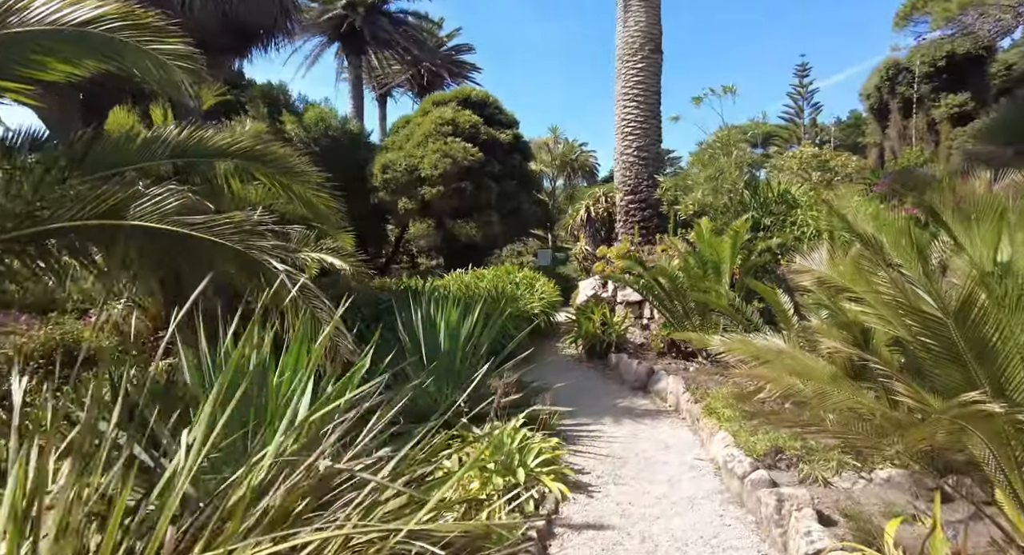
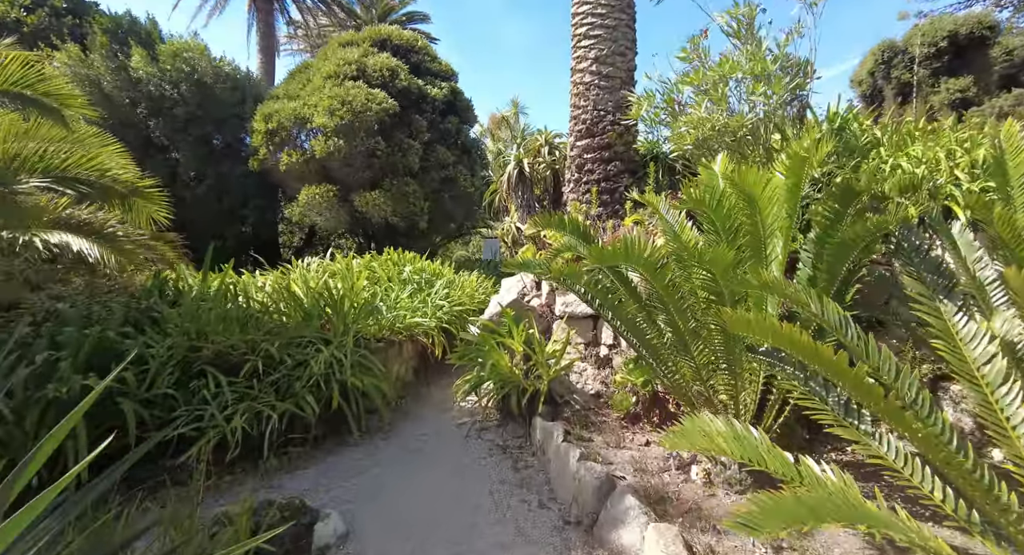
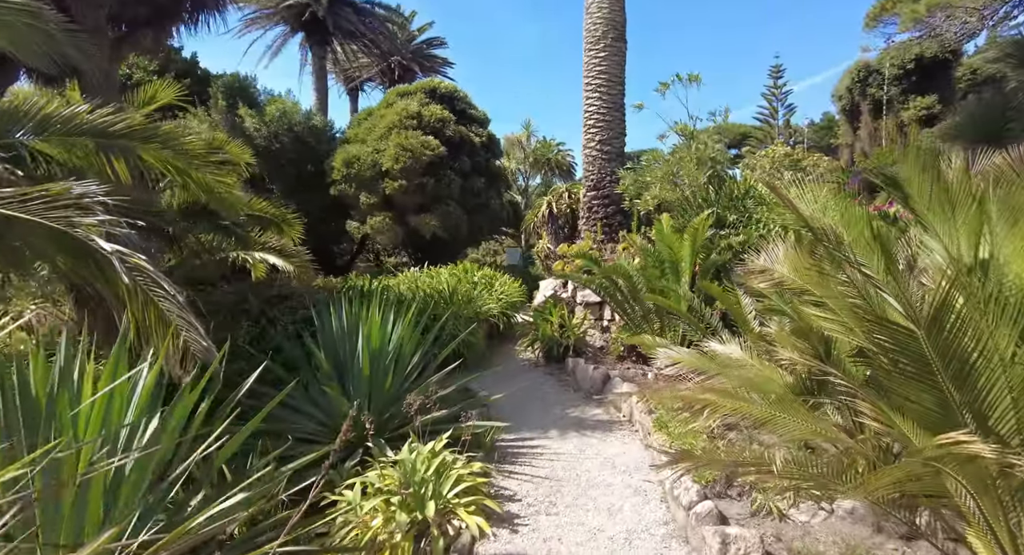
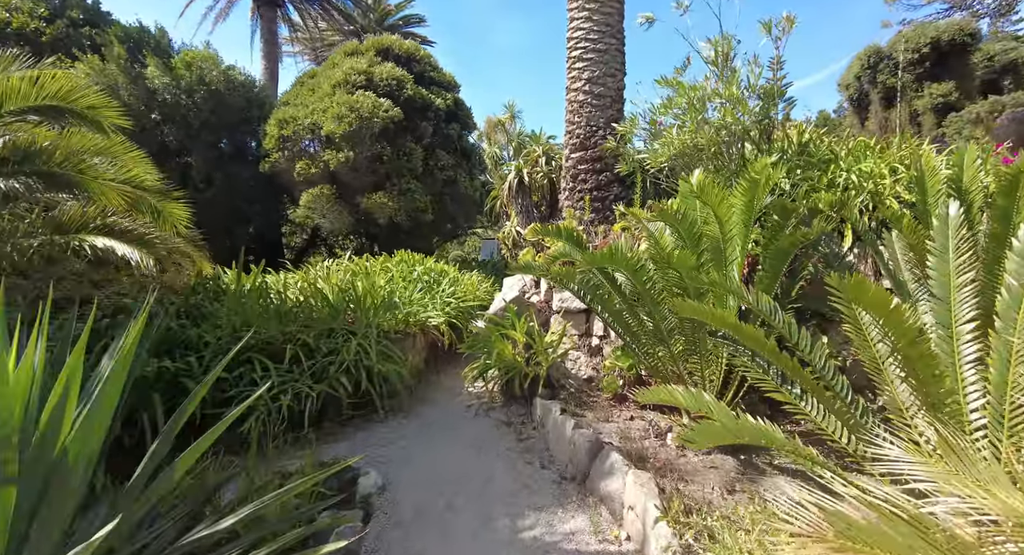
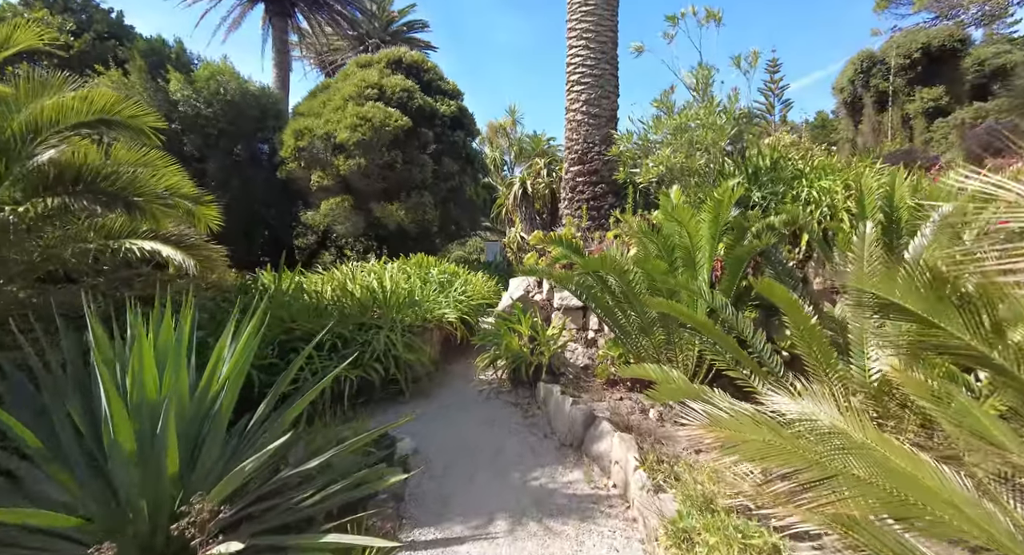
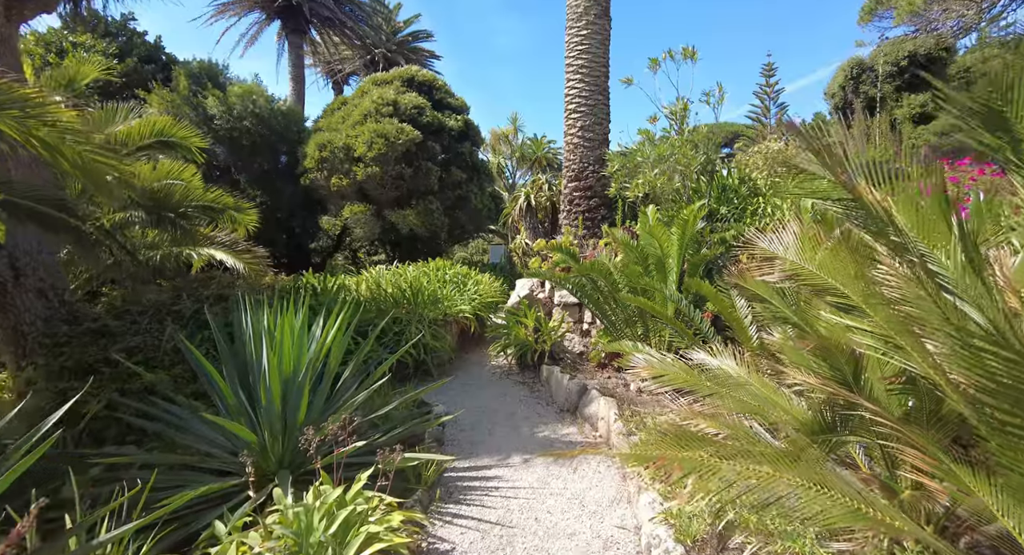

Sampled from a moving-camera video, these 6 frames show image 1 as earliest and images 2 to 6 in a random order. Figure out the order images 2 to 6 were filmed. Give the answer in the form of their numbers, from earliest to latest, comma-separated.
3, 6, 5, 4, 2
